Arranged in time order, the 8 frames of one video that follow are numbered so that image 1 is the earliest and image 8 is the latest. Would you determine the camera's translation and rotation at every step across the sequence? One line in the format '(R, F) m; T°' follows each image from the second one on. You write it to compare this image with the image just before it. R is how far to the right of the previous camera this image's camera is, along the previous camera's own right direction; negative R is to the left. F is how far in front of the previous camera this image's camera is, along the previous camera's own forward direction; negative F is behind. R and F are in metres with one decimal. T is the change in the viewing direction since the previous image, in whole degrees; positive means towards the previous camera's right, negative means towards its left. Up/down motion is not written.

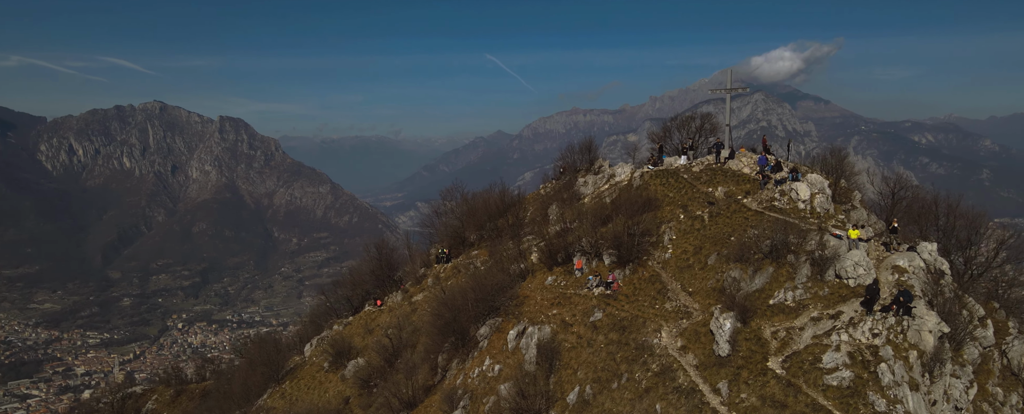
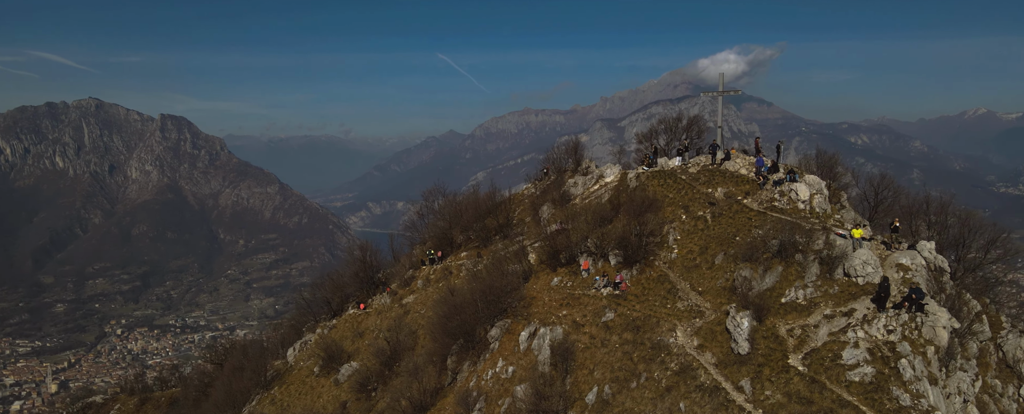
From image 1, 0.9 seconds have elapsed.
(-4.1, +0.3) m; +3°
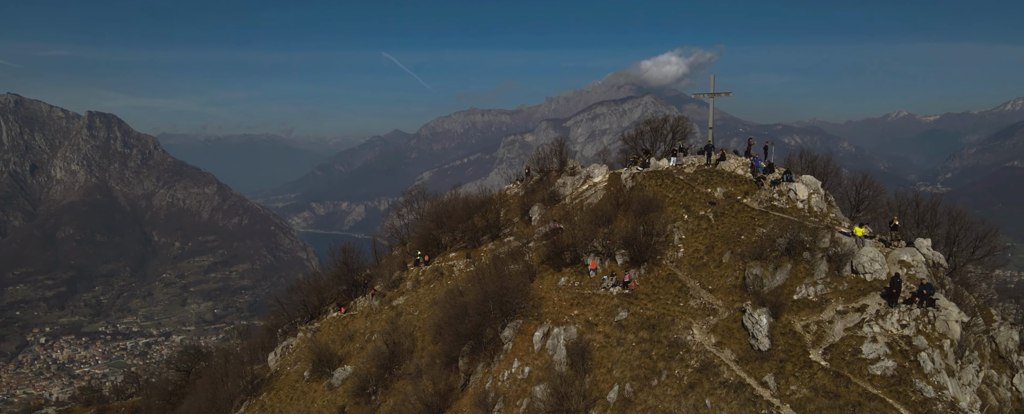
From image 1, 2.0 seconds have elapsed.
(-4.6, +0.4) m; +4°
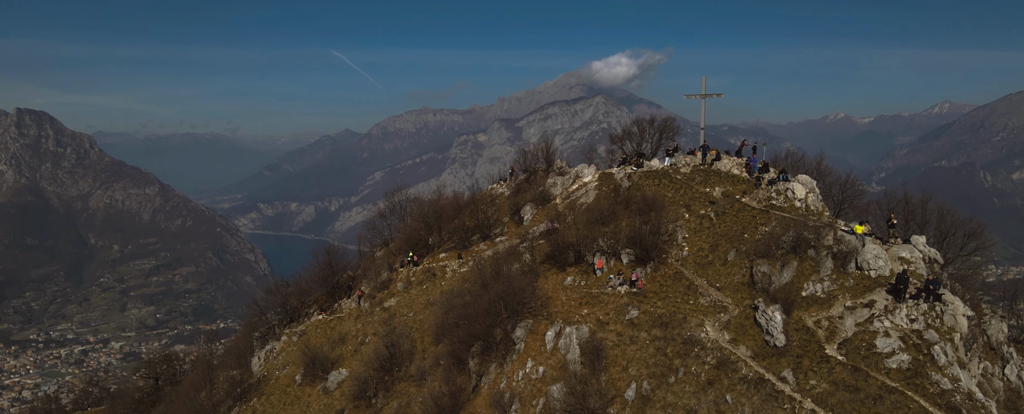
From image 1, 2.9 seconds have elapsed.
(-4.1, +0.3) m; +3°
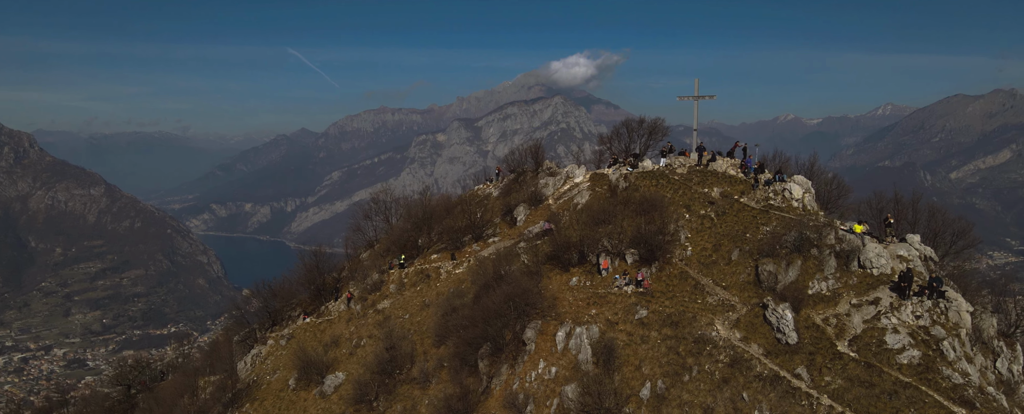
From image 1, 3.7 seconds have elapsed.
(-3.5, +0.2) m; +3°
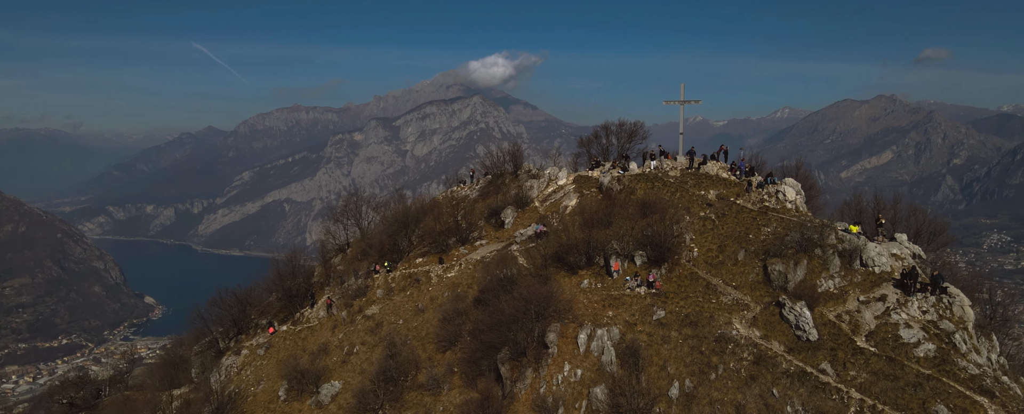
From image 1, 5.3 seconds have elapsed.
(-7.0, +0.4) m; +6°
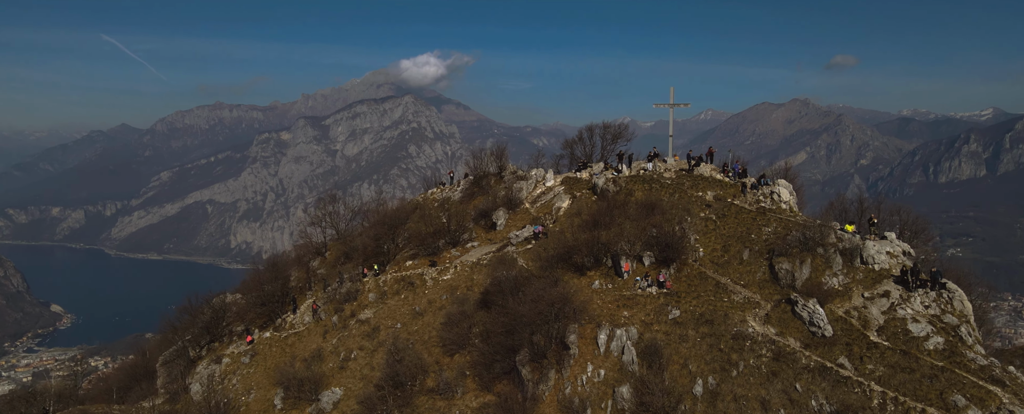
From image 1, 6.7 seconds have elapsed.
(-6.0, +0.2) m; +5°
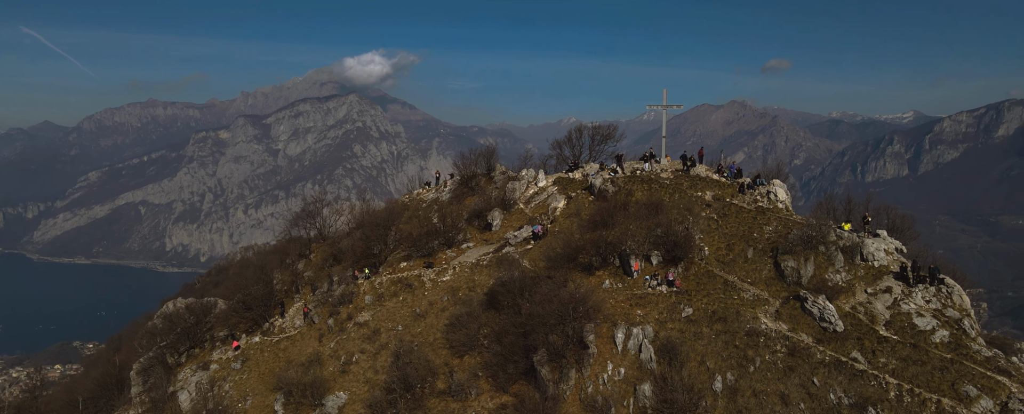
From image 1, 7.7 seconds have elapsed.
(-5.0, 0.0) m; +4°
